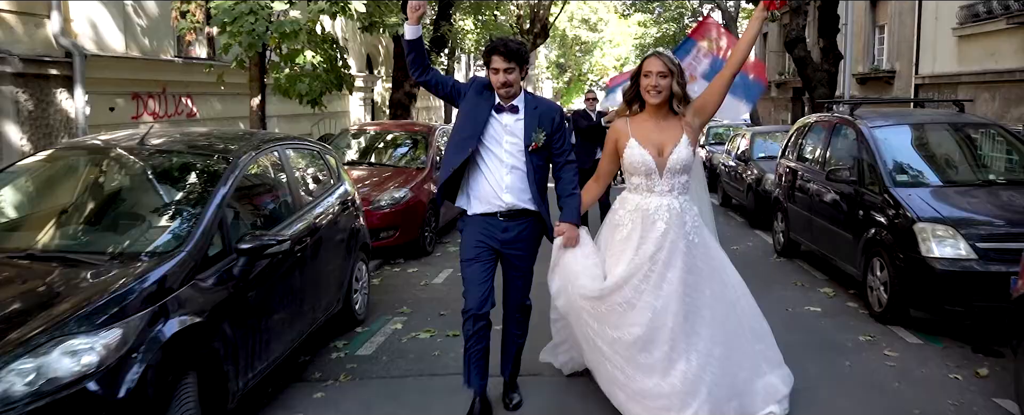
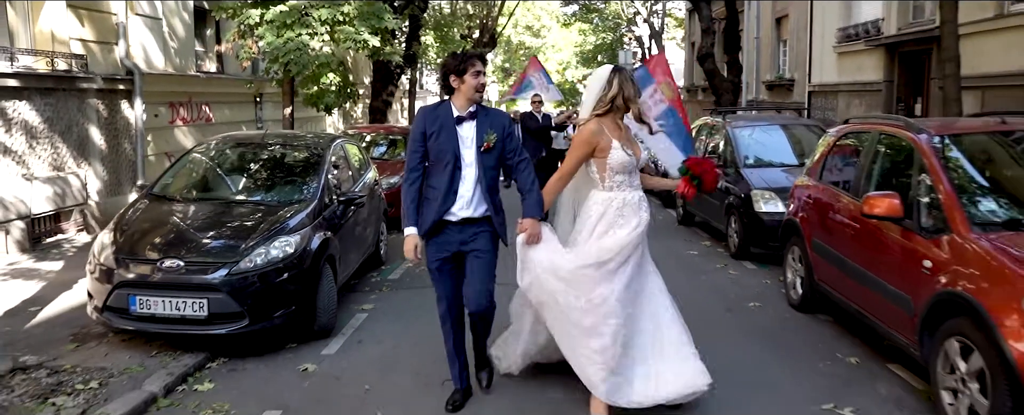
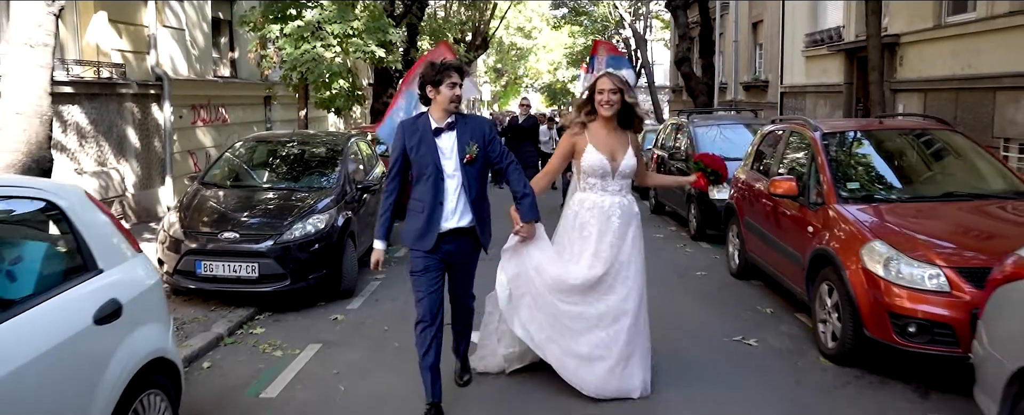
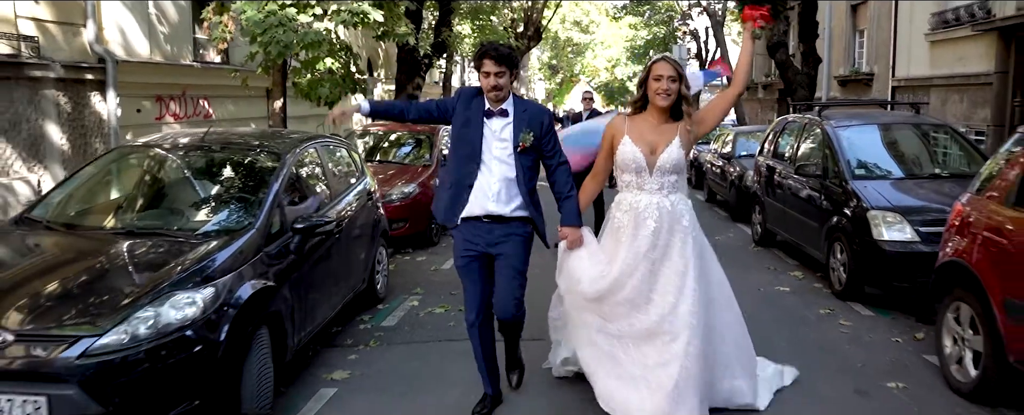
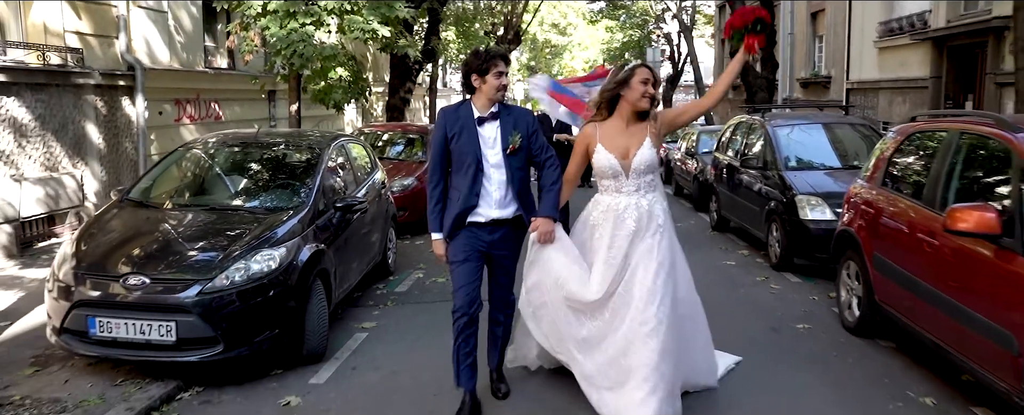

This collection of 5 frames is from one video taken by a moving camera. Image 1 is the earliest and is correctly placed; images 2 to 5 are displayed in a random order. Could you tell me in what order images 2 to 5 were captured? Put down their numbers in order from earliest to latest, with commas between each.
4, 5, 2, 3
